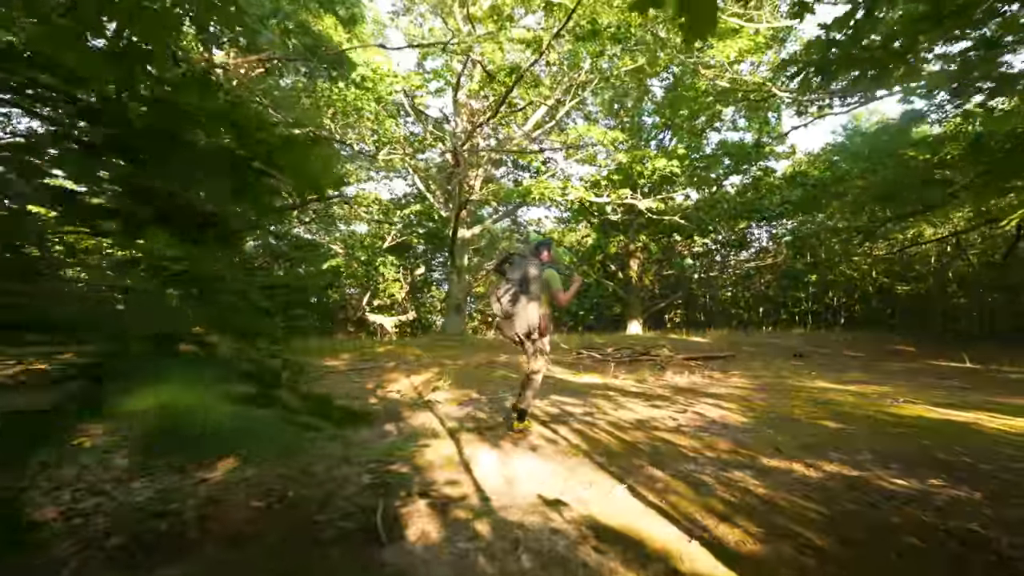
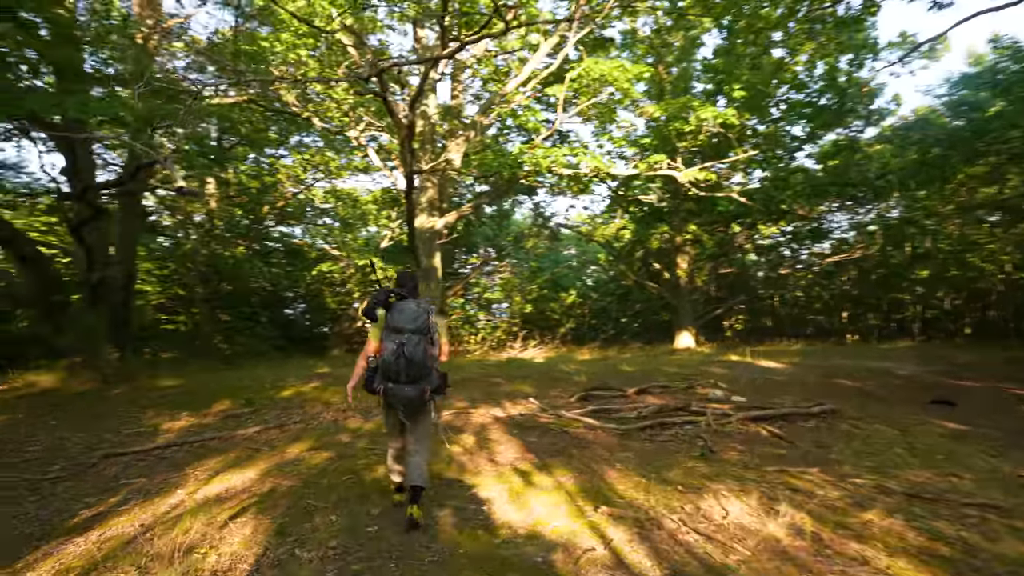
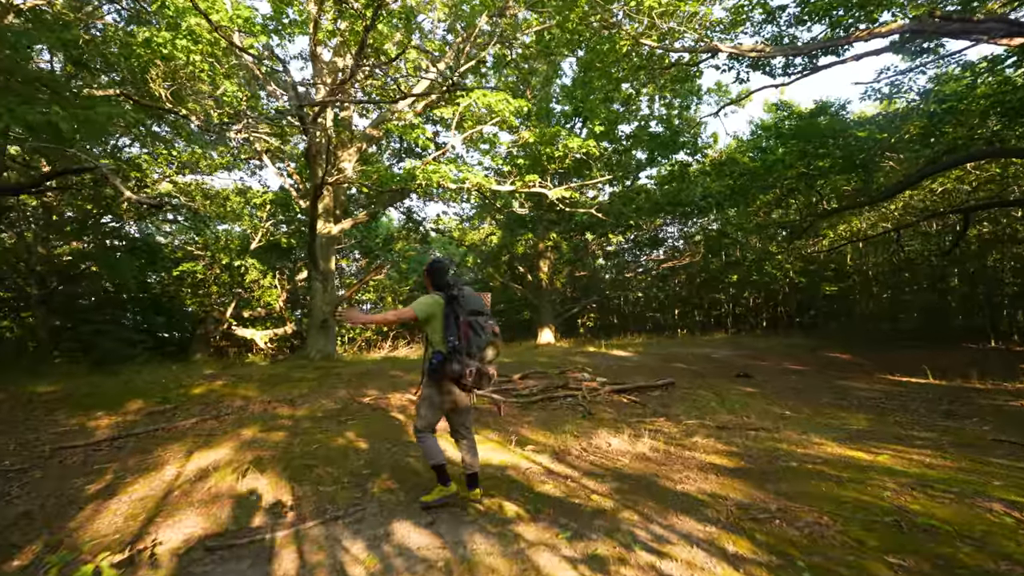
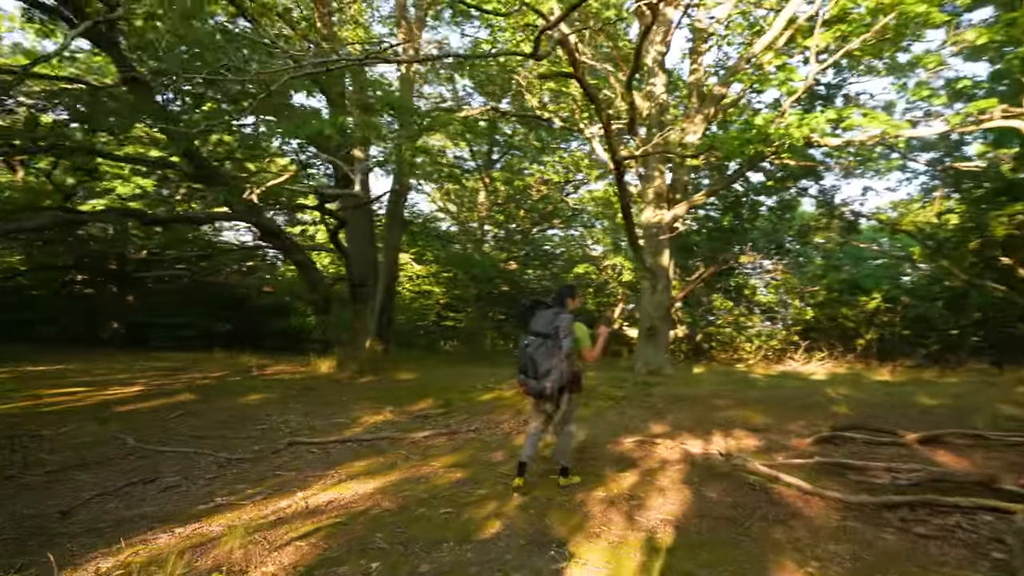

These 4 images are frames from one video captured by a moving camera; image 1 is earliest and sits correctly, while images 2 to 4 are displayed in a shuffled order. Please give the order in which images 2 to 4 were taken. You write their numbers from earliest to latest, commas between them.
3, 2, 4
